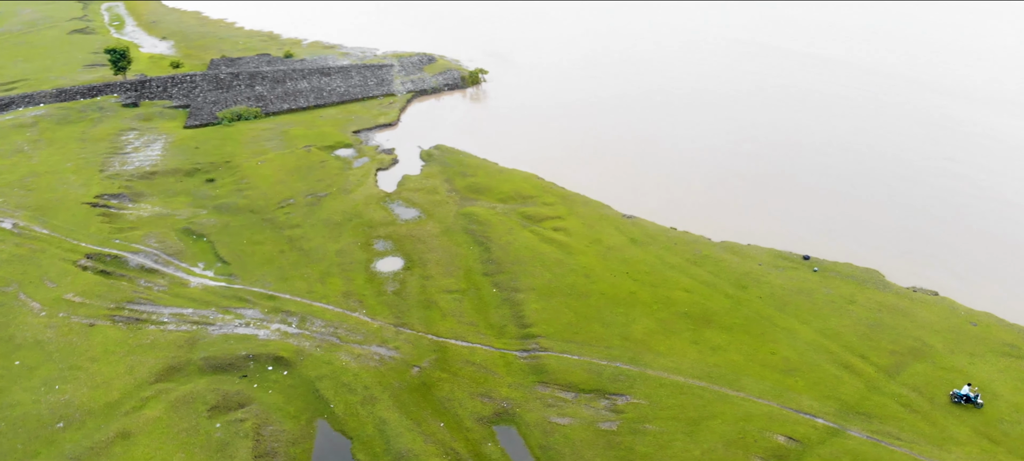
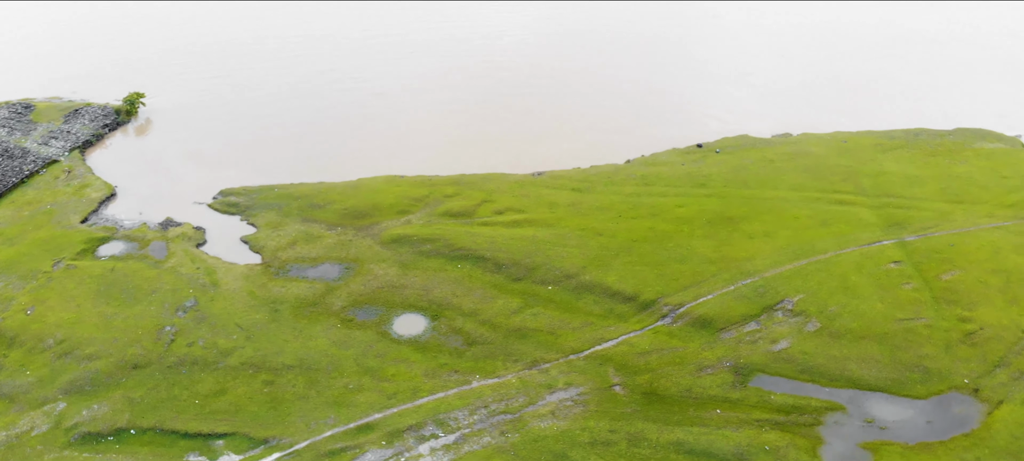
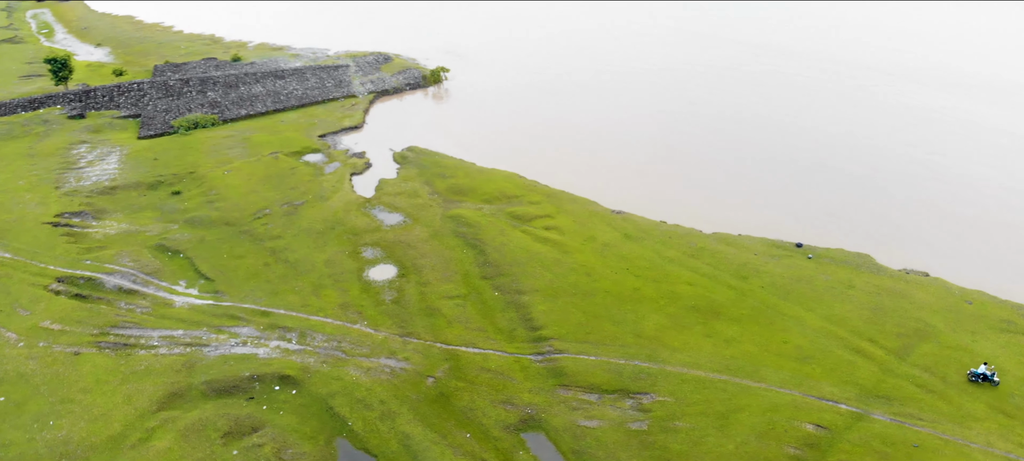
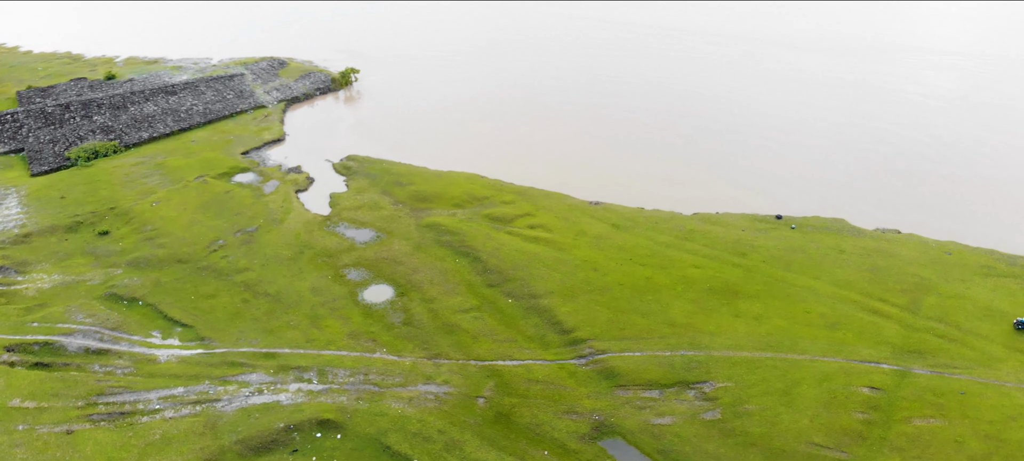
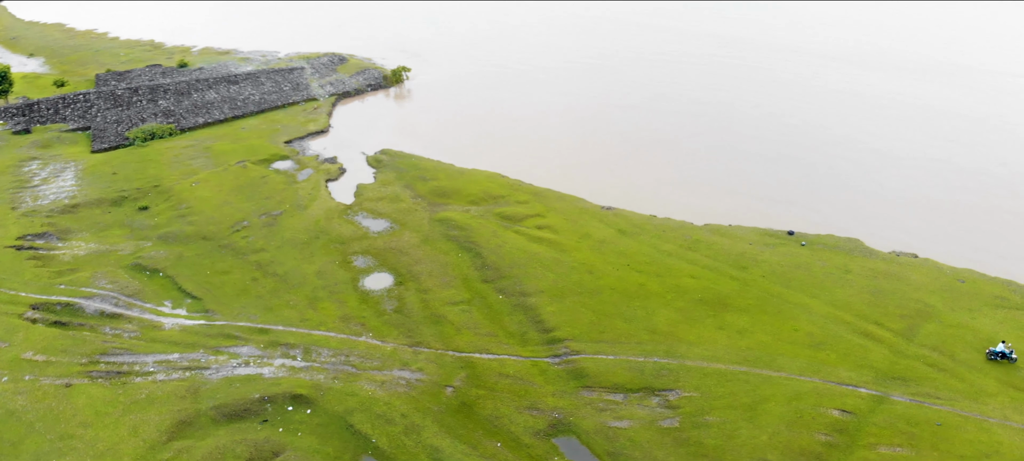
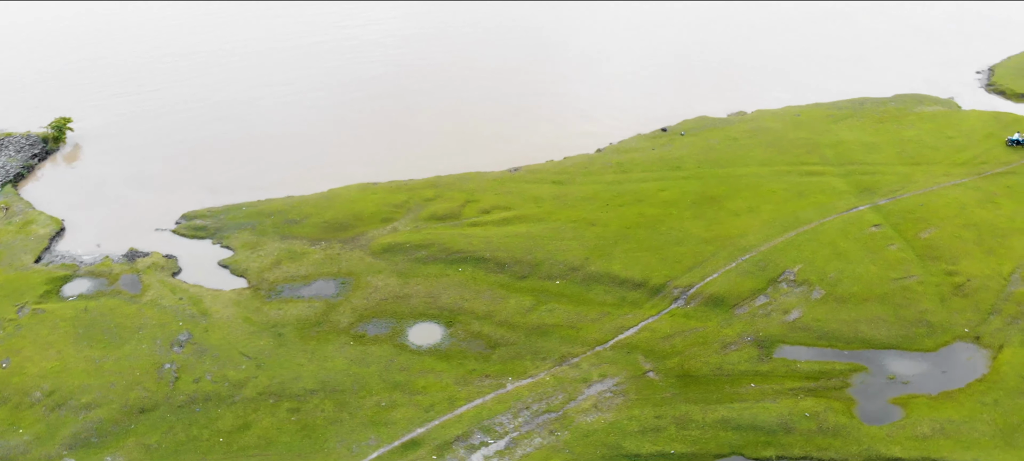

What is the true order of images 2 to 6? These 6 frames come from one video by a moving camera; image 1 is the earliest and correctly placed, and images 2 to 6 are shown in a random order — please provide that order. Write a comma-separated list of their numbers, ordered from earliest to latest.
3, 5, 4, 2, 6
